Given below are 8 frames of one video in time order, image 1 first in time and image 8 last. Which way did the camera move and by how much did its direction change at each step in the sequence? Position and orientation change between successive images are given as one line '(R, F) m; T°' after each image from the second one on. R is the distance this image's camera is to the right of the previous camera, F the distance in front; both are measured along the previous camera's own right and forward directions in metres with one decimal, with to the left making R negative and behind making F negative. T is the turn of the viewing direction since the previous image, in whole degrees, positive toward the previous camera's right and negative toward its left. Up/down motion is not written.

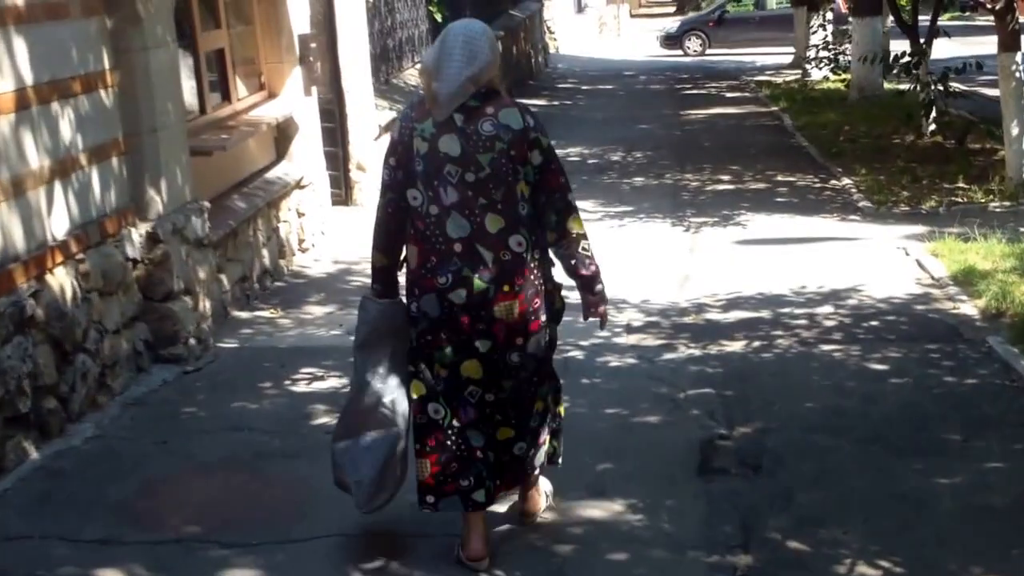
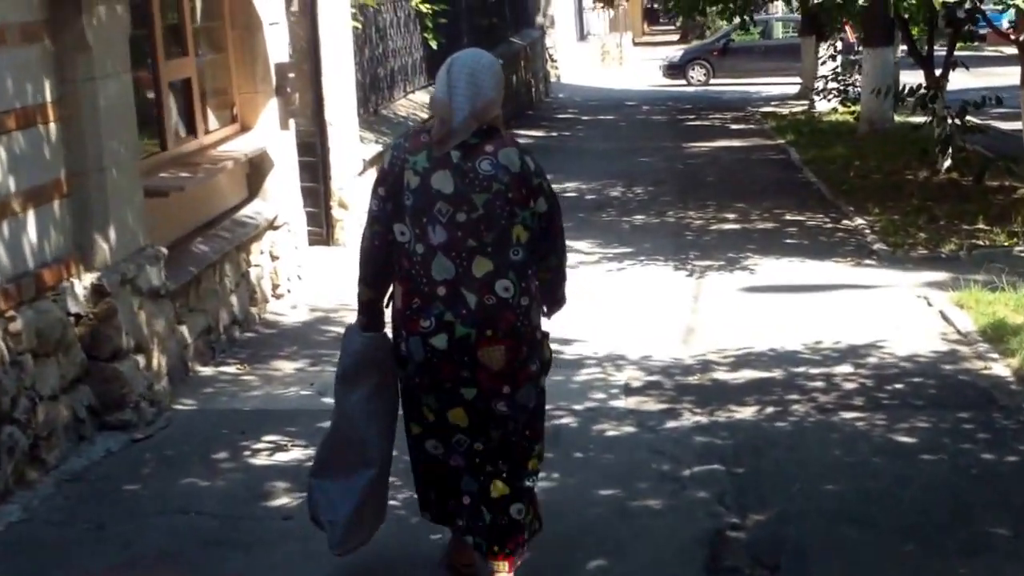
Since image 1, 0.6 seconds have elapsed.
(+0.1, +0.7) m; 0°
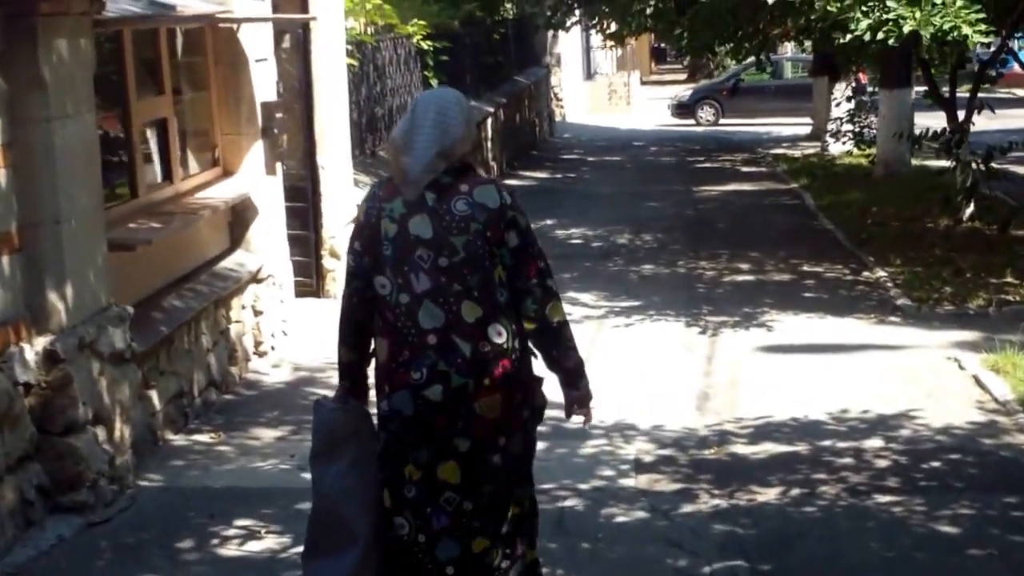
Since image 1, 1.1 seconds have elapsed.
(0.0, +0.6) m; 0°
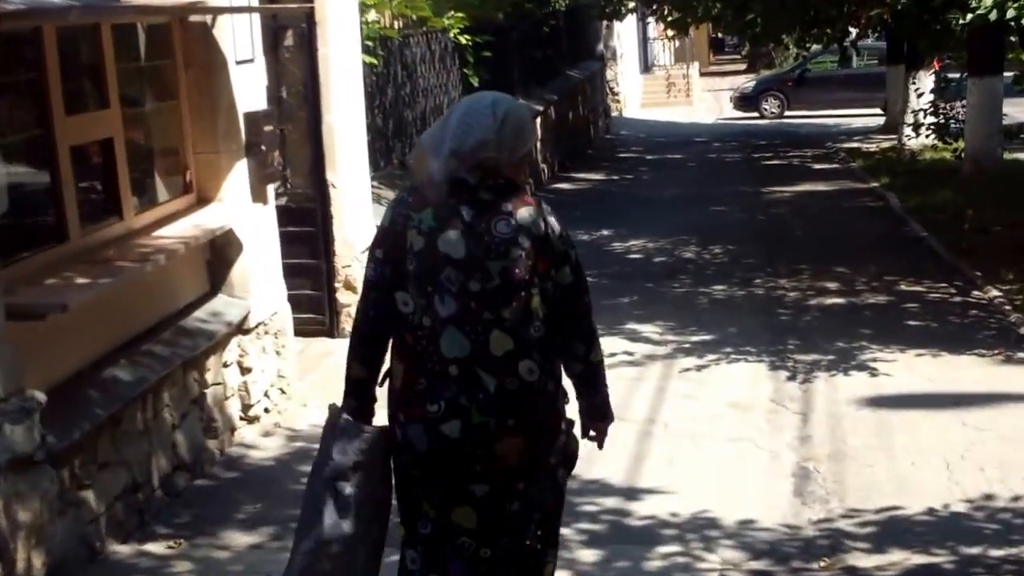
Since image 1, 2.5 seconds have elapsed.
(+0.1, +1.6) m; -2°
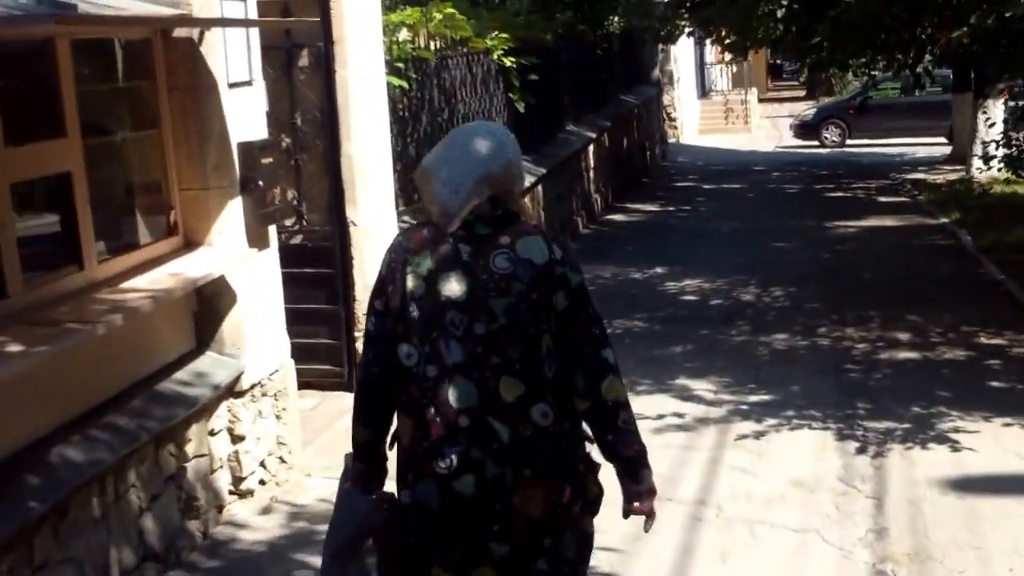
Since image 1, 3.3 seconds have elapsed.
(+0.1, +0.9) m; -2°
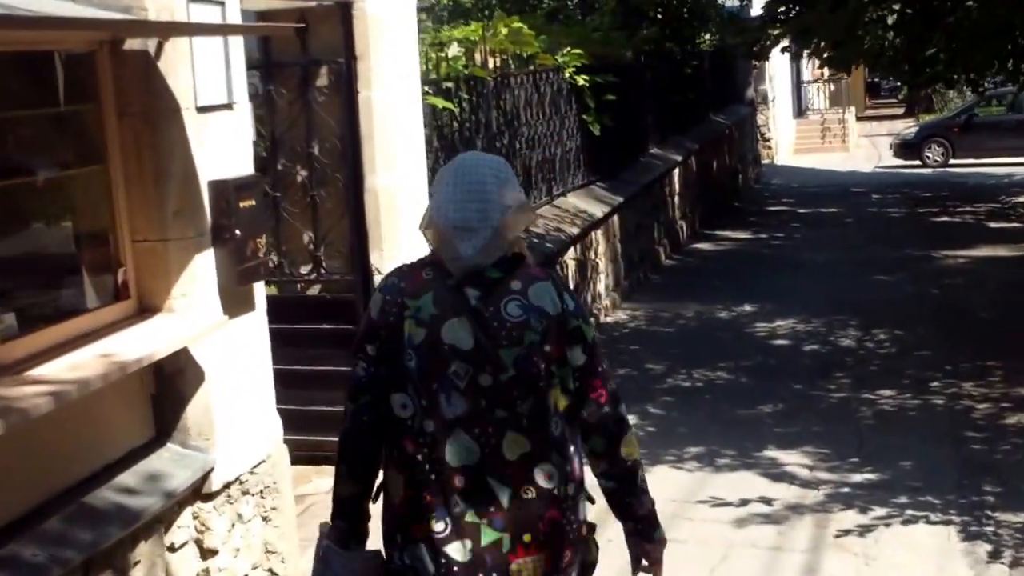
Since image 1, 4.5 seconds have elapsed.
(+0.2, +1.2) m; -3°
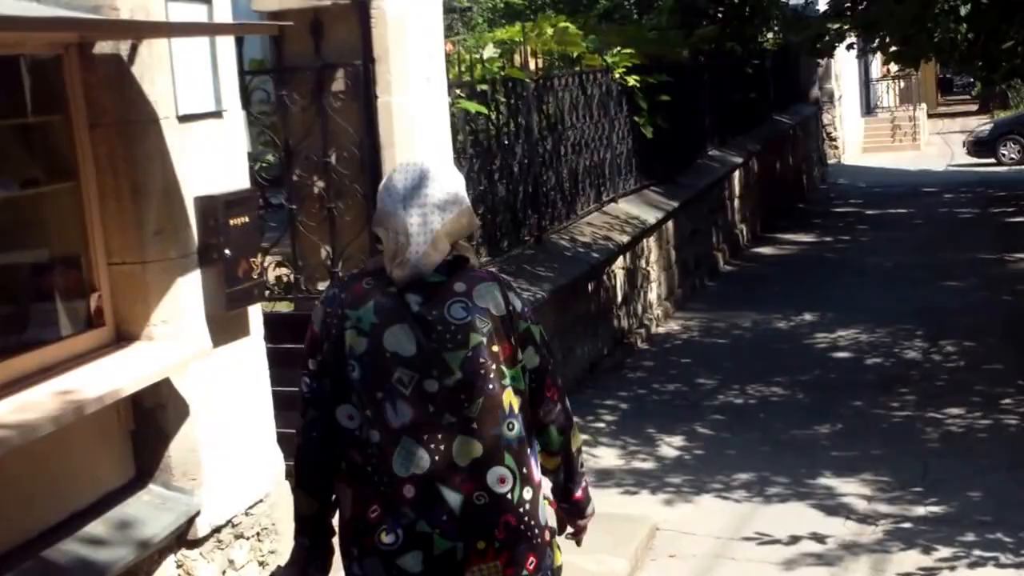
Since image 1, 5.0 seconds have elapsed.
(+0.1, +0.5) m; -2°
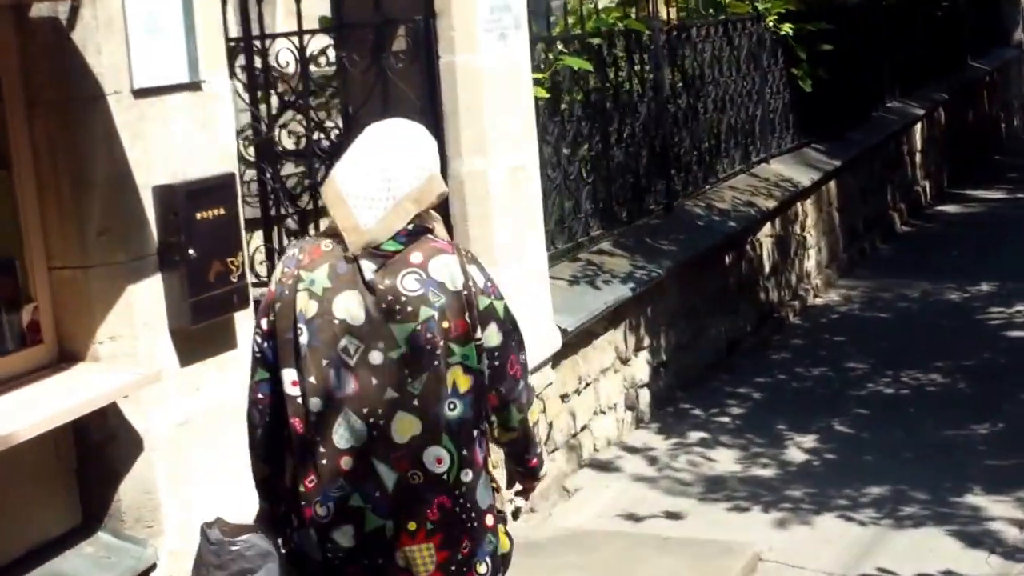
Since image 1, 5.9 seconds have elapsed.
(+0.4, +0.8) m; -7°
